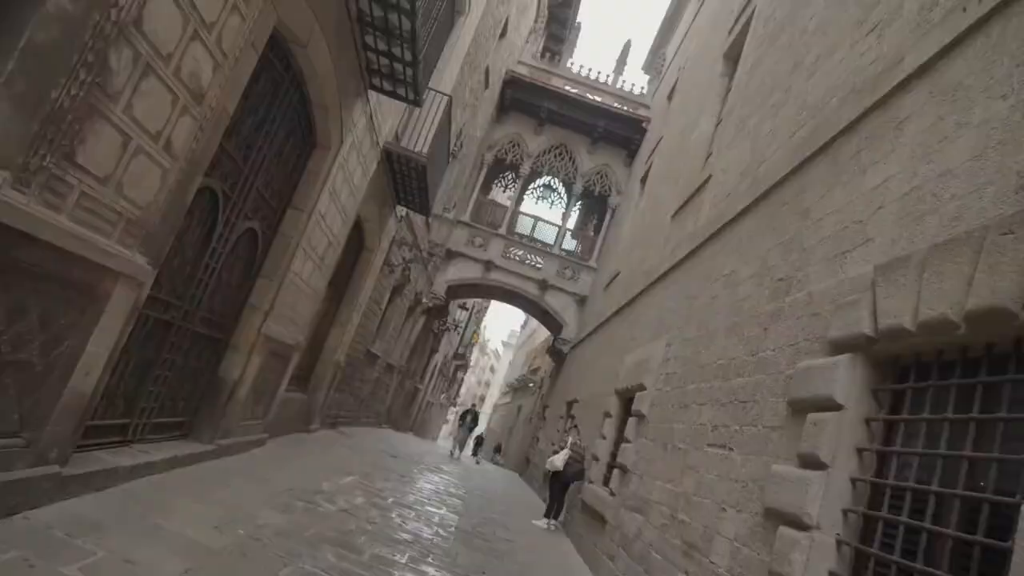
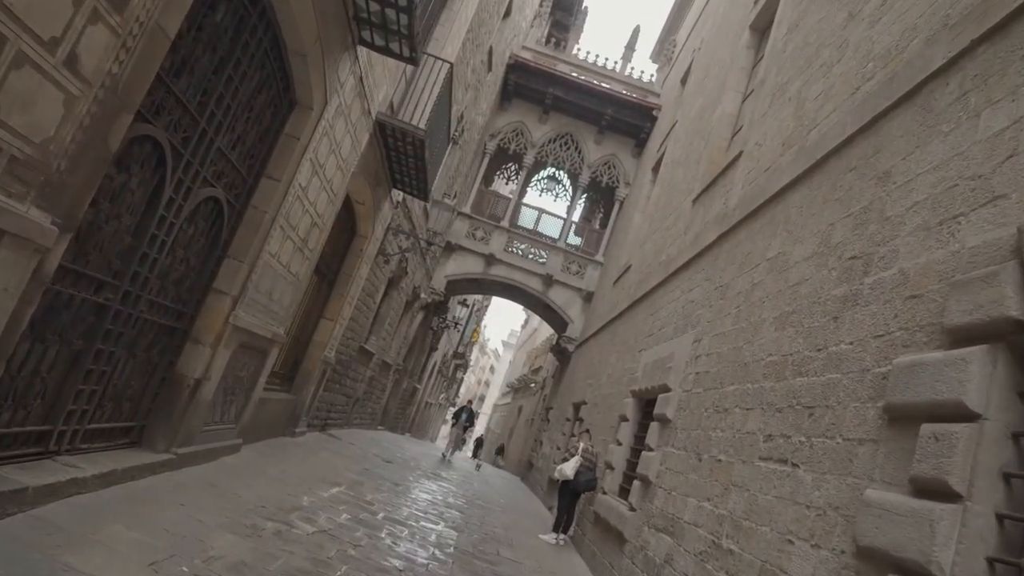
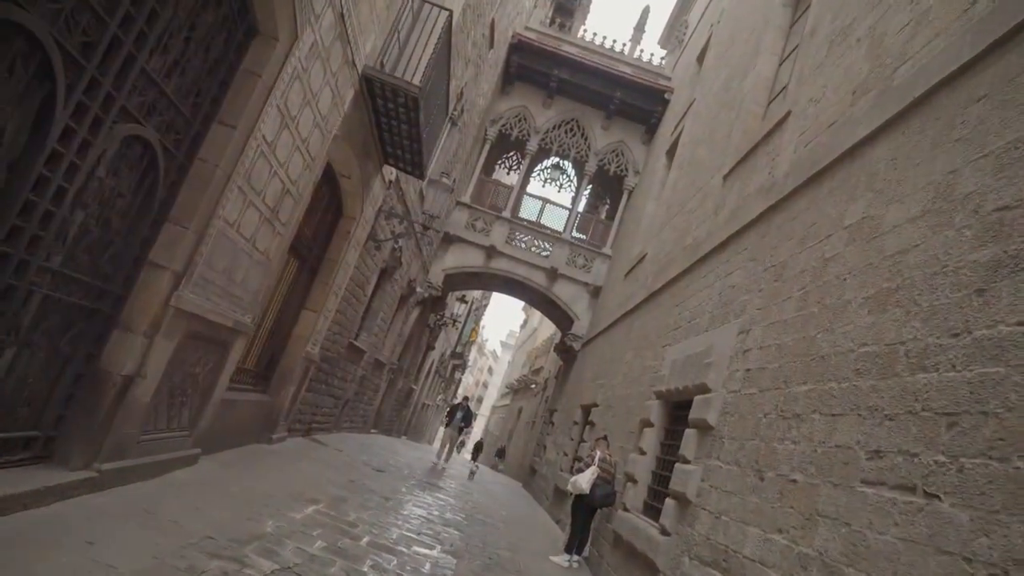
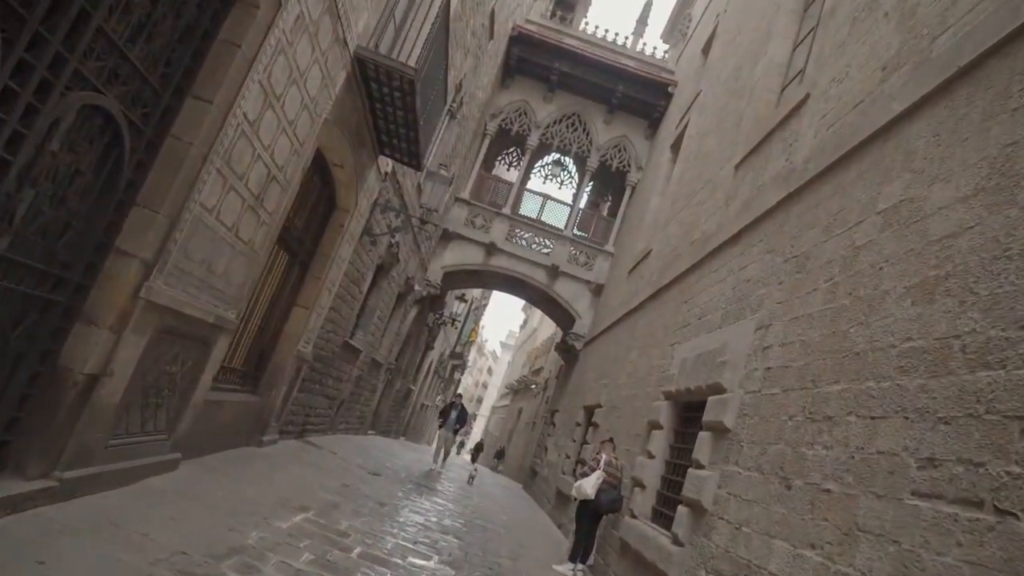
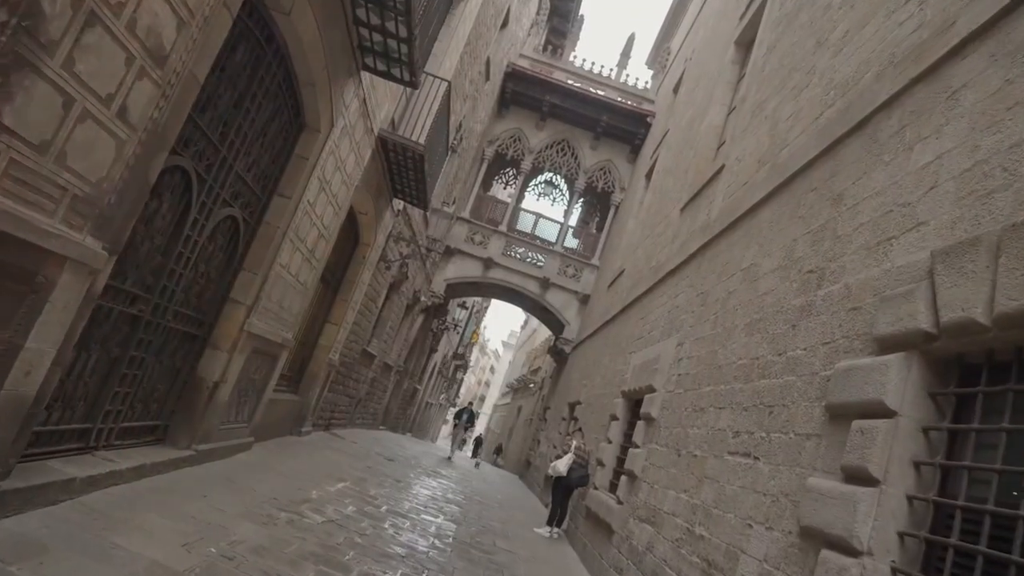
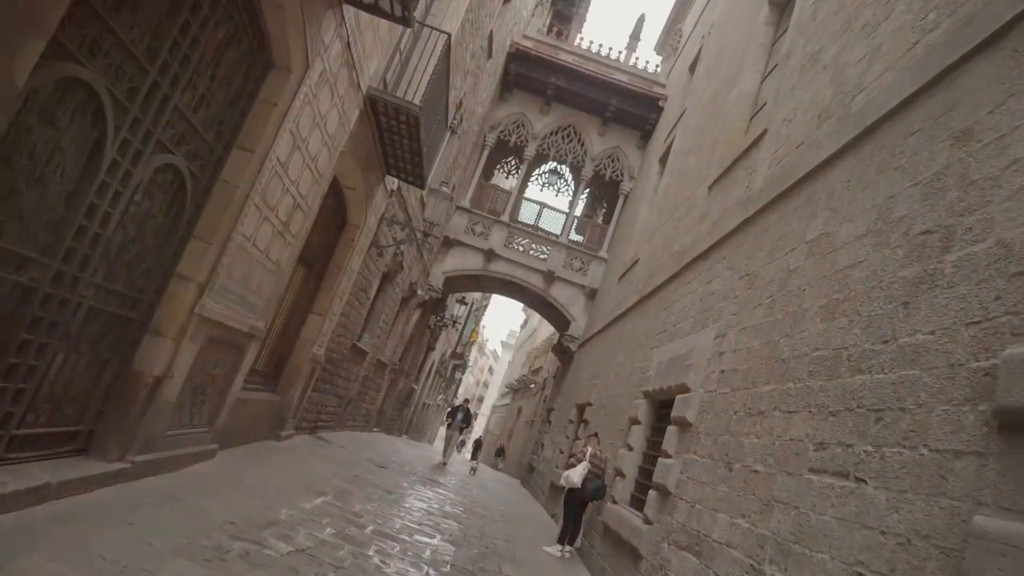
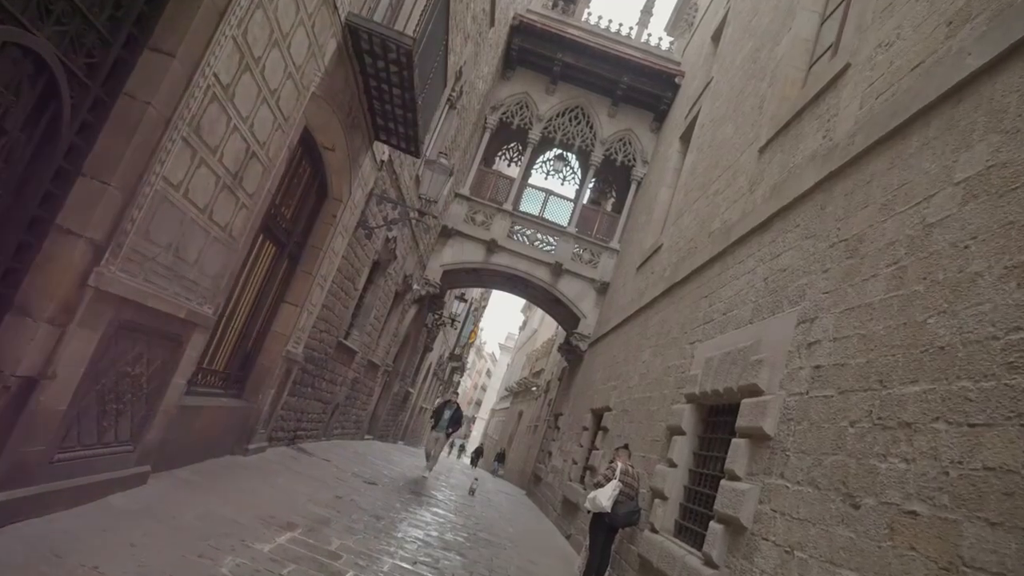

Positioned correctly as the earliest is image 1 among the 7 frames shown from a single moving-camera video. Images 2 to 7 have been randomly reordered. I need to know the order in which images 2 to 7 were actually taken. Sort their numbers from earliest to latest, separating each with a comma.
5, 2, 6, 3, 4, 7
